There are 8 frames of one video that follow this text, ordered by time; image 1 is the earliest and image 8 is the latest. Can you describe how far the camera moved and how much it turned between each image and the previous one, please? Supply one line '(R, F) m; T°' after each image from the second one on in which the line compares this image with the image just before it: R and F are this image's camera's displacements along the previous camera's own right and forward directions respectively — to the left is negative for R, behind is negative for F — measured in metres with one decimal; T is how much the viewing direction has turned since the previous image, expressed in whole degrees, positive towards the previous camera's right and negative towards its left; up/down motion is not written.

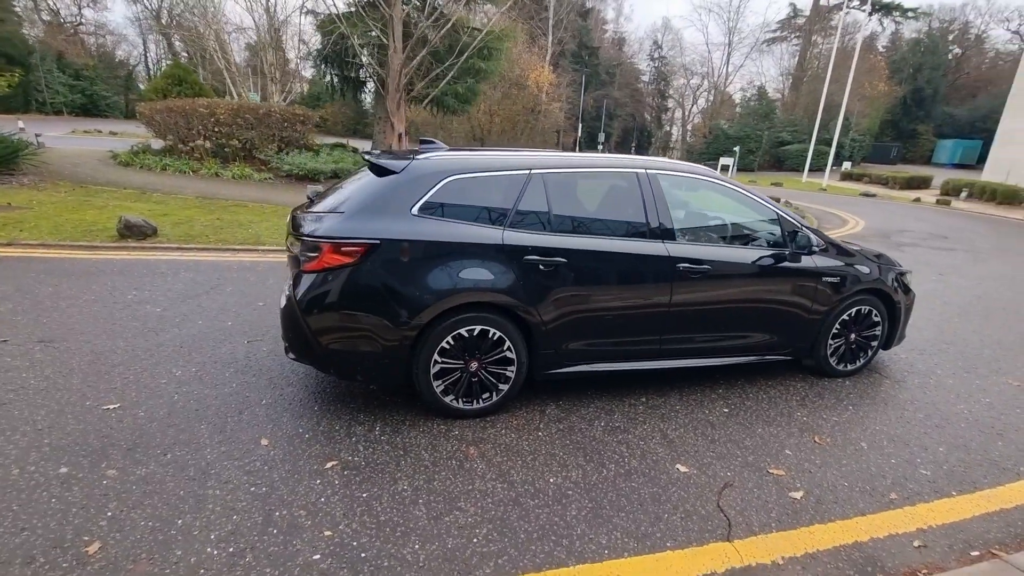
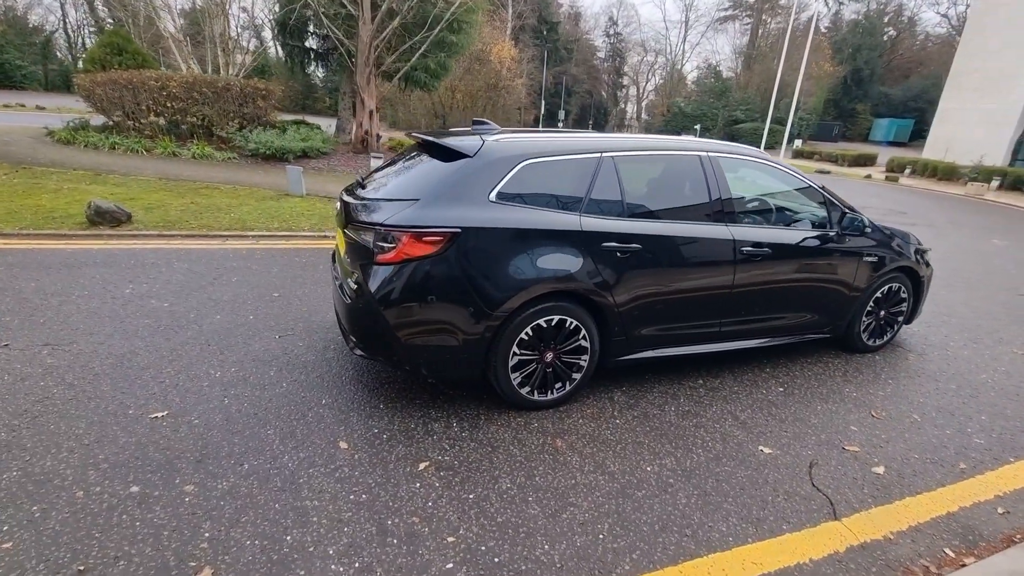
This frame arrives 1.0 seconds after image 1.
(-0.7, +0.1) m; +5°
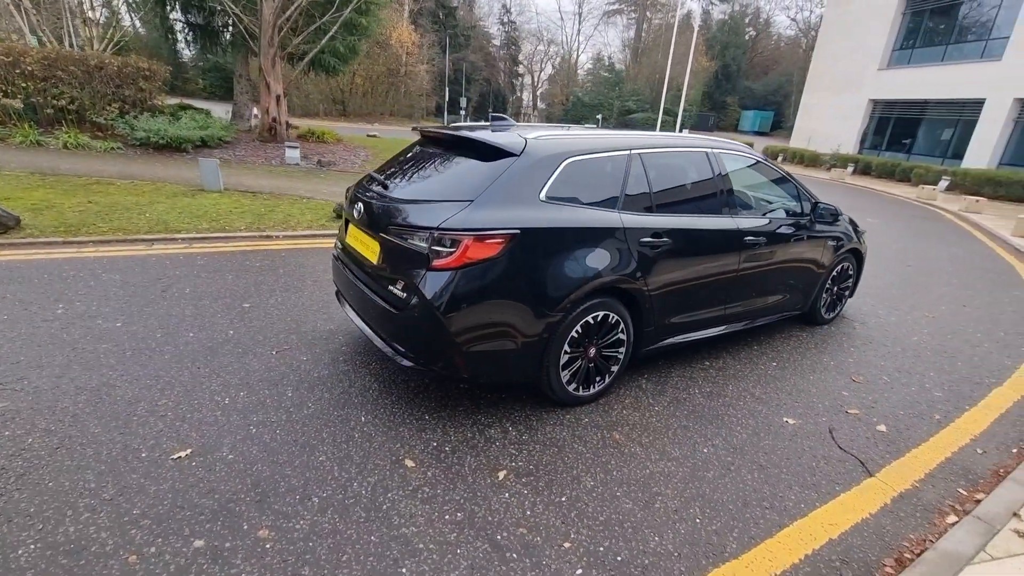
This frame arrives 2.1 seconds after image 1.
(-0.8, +0.1) m; +11°
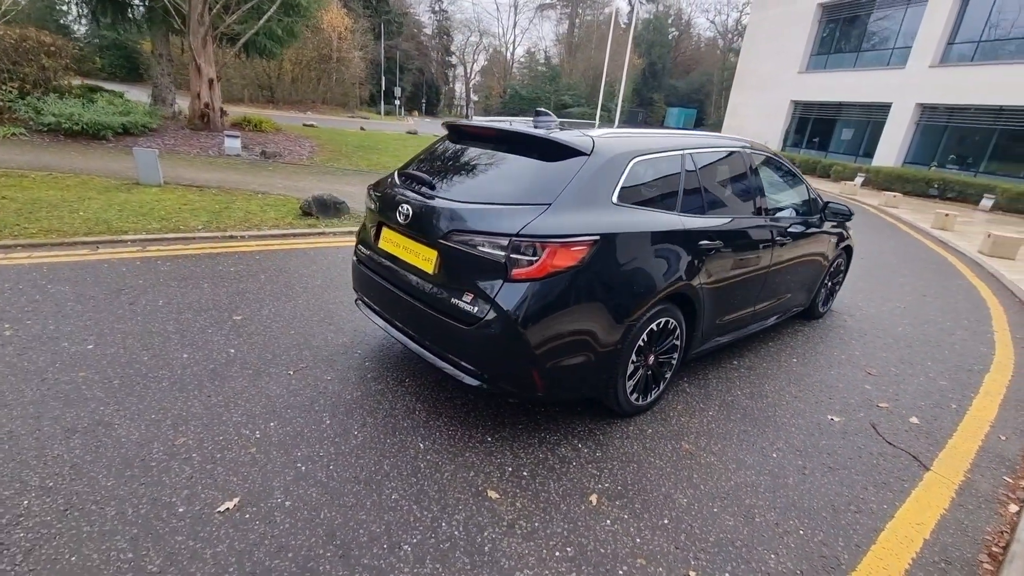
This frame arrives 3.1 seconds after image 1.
(-0.7, +0.3) m; +8°
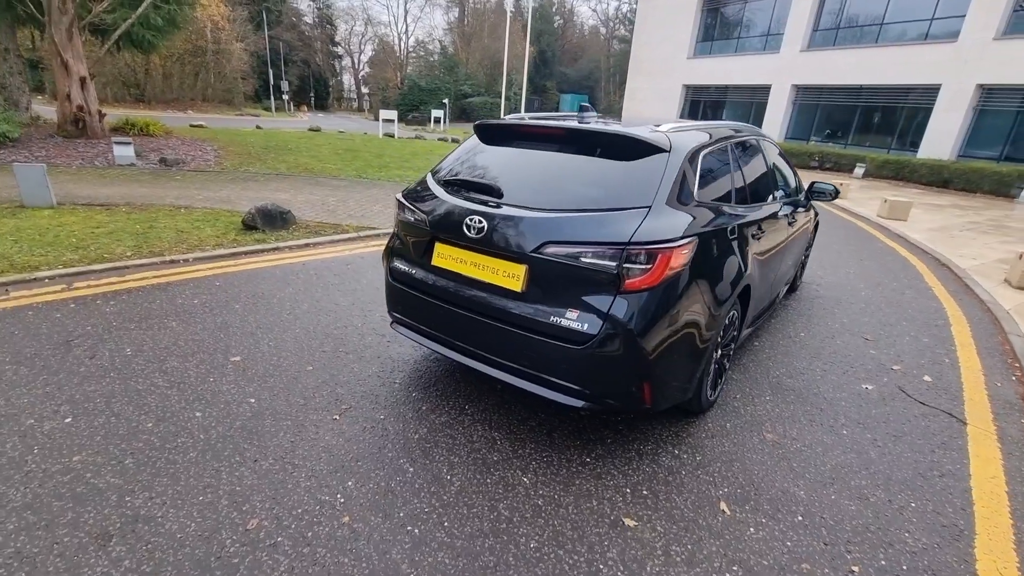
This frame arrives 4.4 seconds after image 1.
(-0.9, +0.3) m; +10°
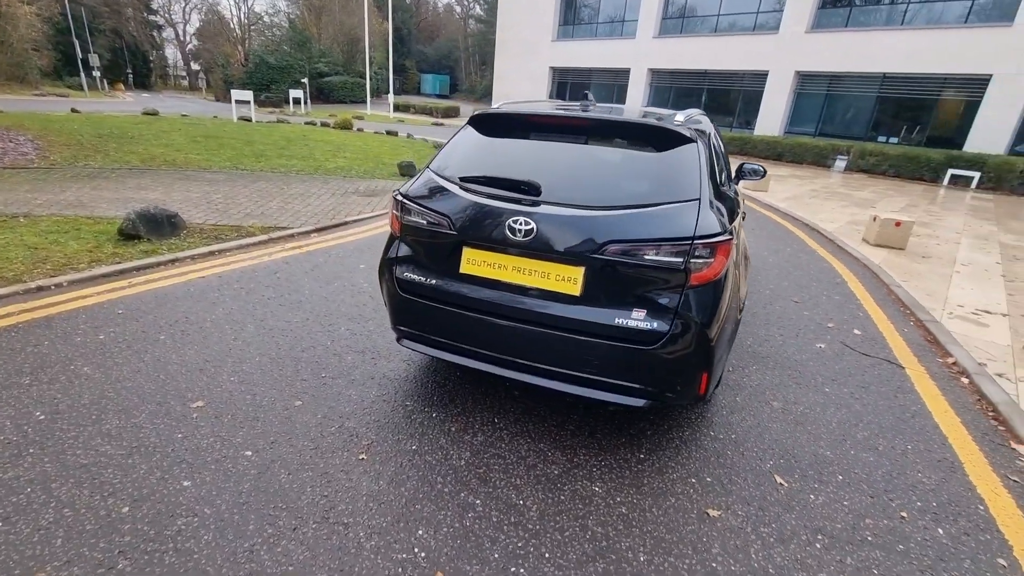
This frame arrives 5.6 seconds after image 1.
(-0.8, +0.3) m; +14°
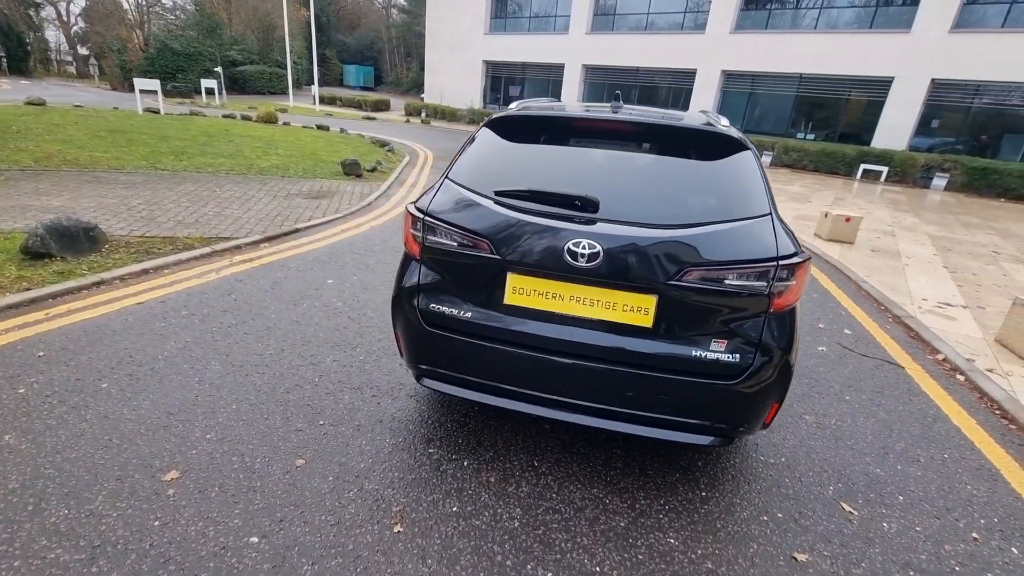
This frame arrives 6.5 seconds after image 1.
(-0.5, +0.4) m; +8°
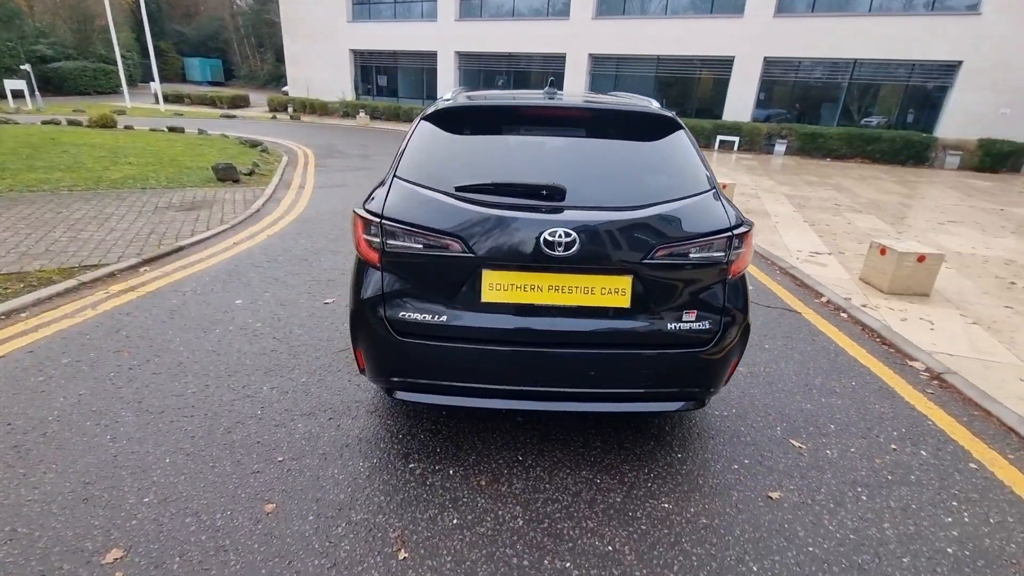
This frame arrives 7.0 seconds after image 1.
(-0.3, +0.1) m; +12°
